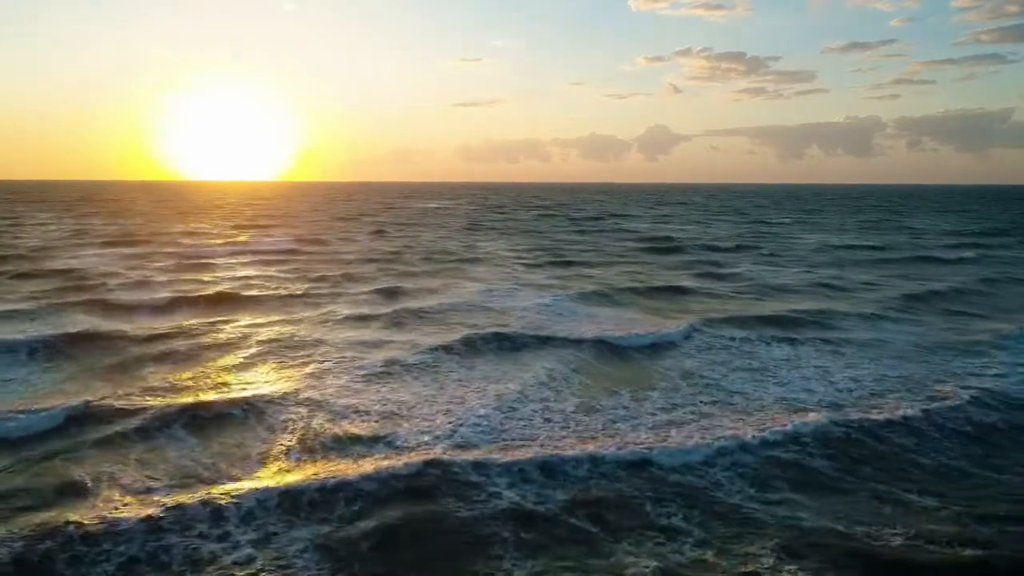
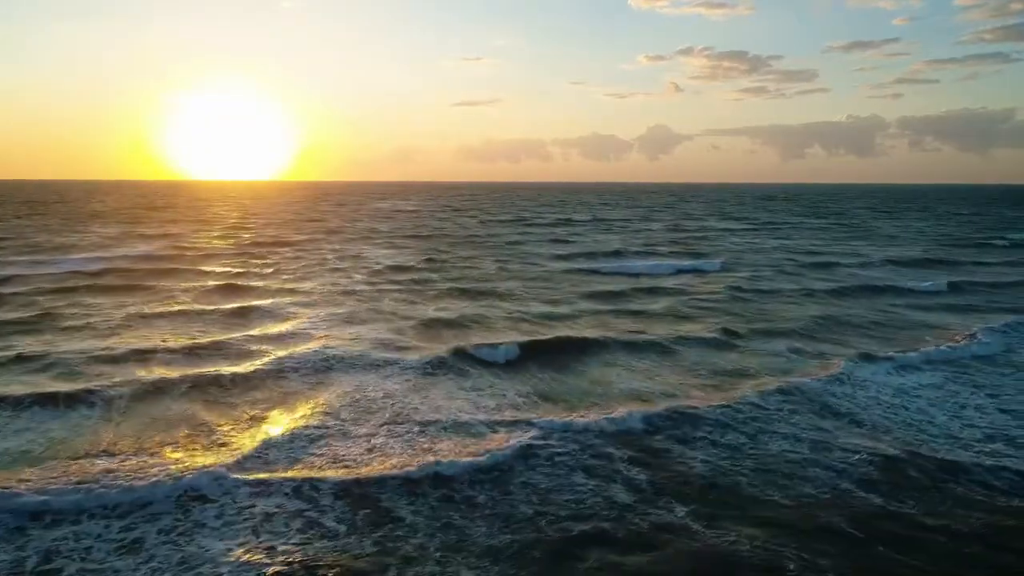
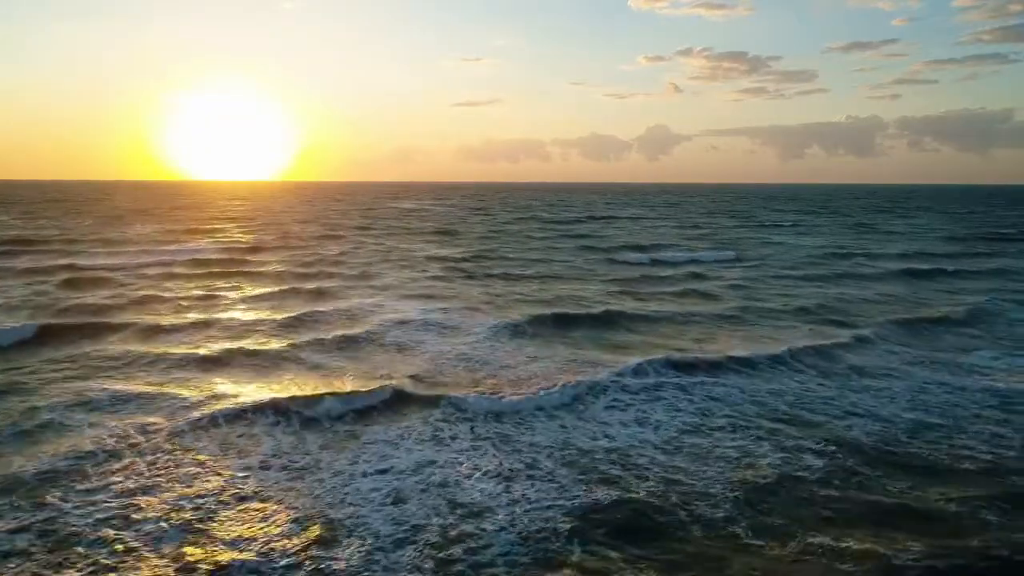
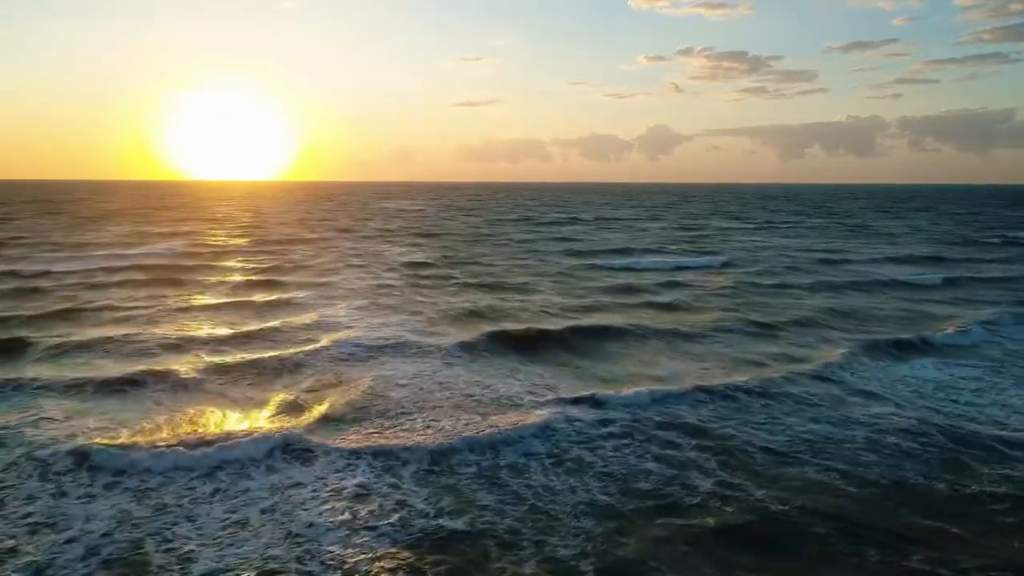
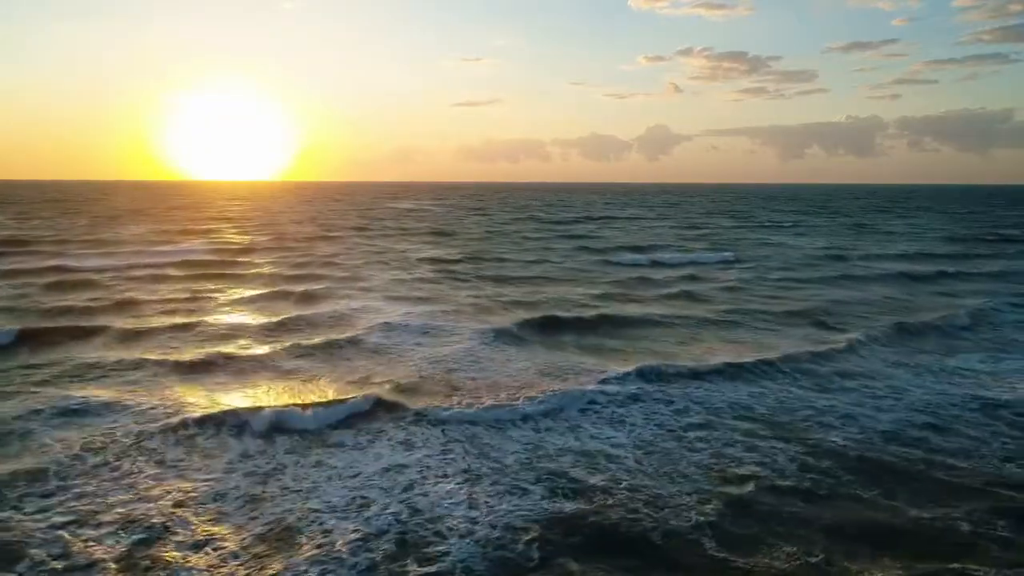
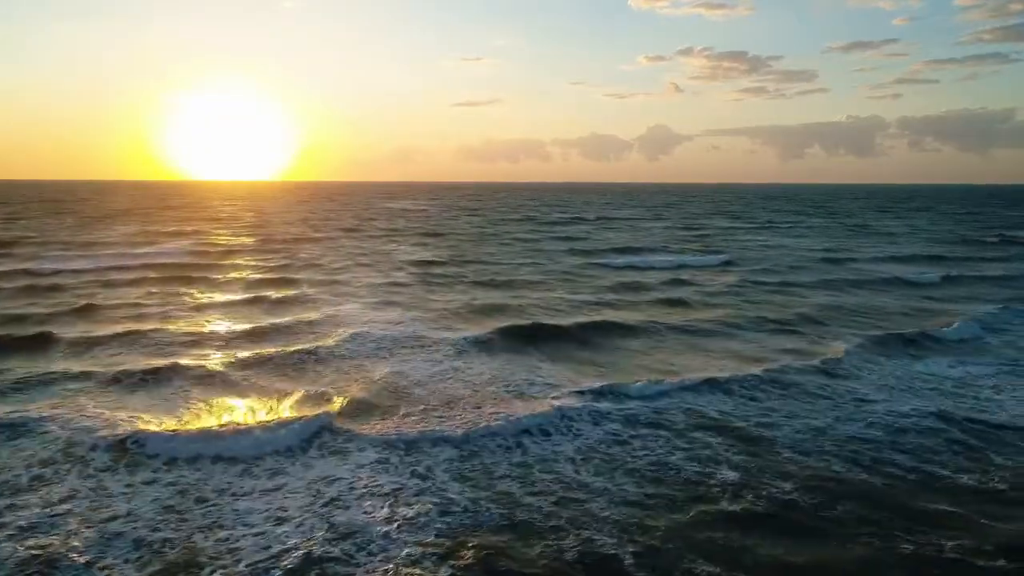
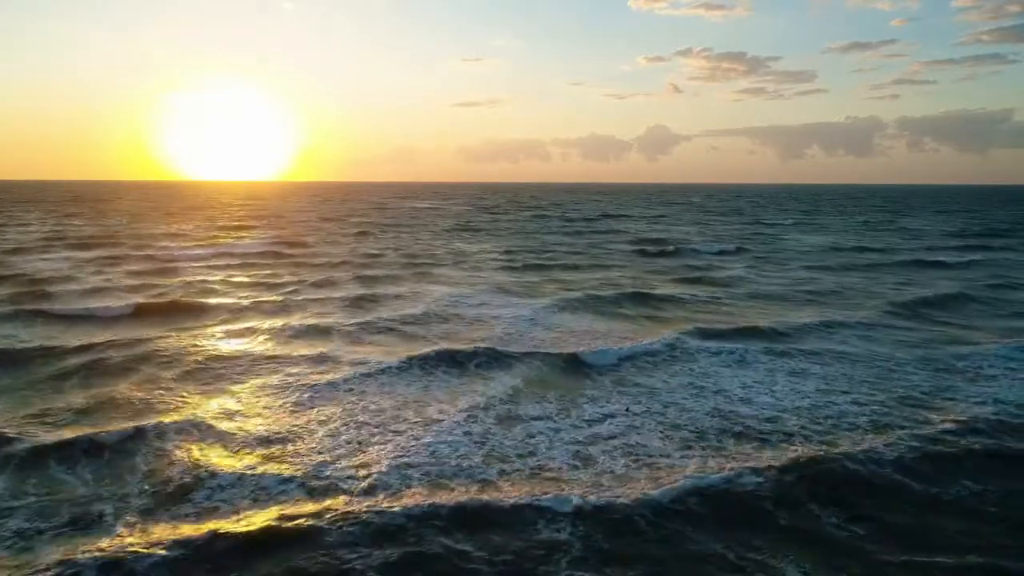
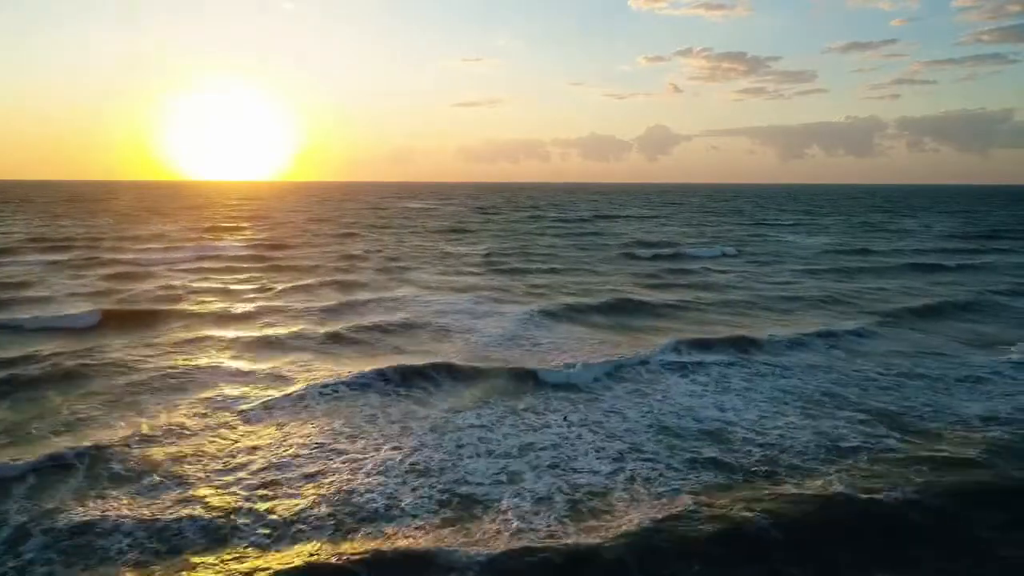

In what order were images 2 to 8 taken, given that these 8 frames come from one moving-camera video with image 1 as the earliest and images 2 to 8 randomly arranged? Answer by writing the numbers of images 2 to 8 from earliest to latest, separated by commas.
7, 8, 3, 5, 6, 4, 2
